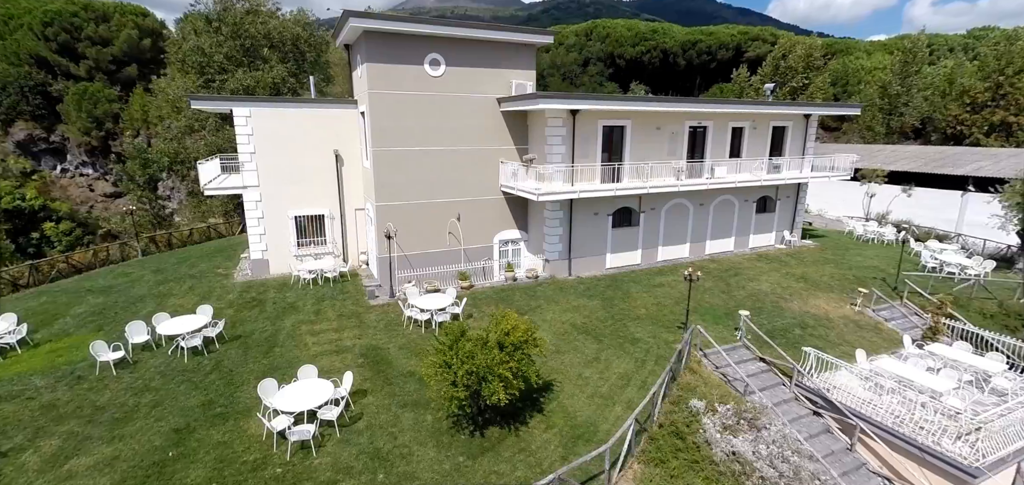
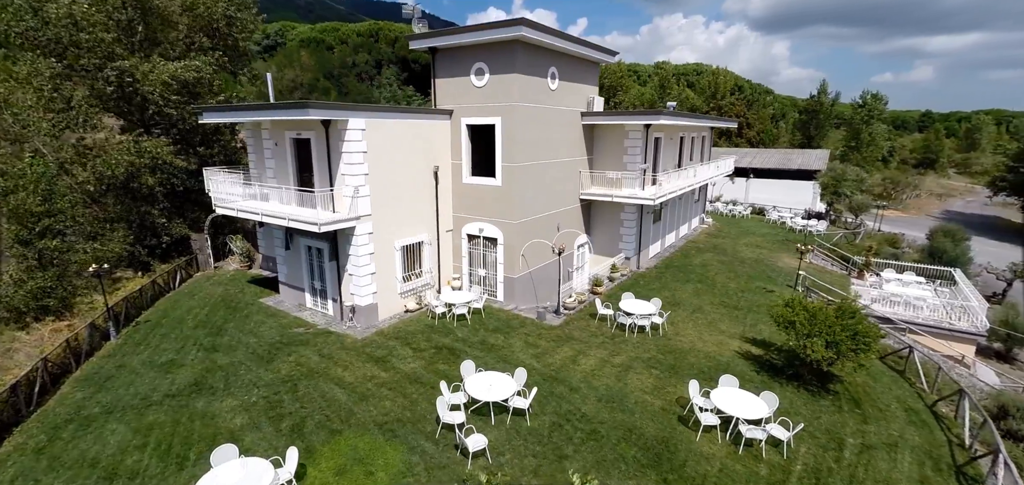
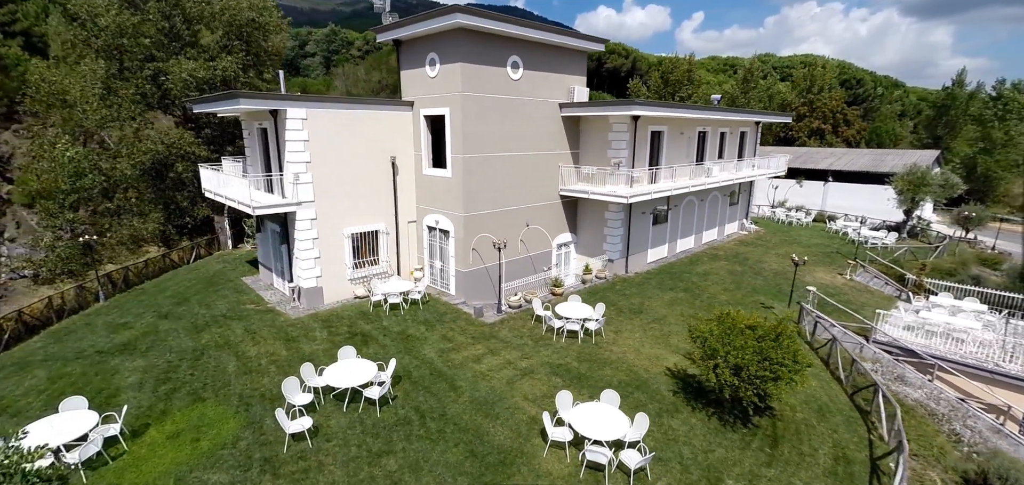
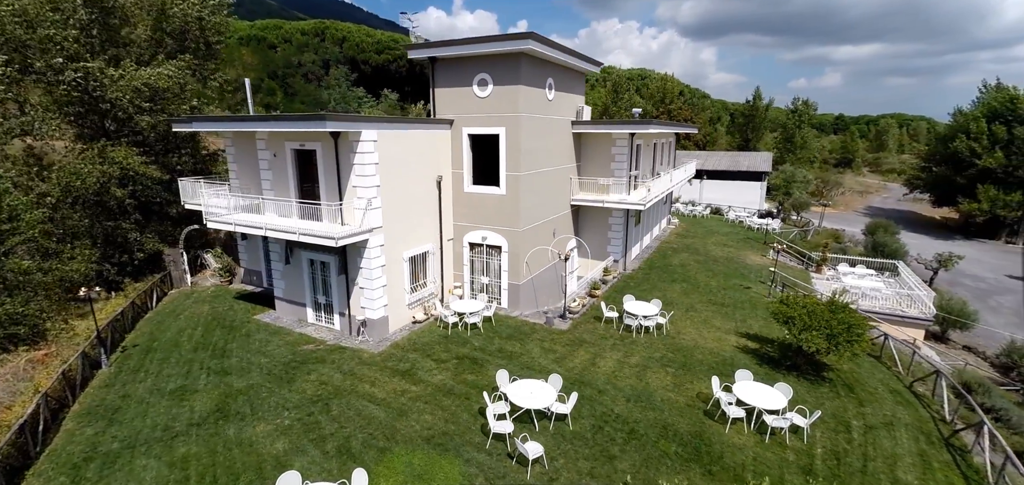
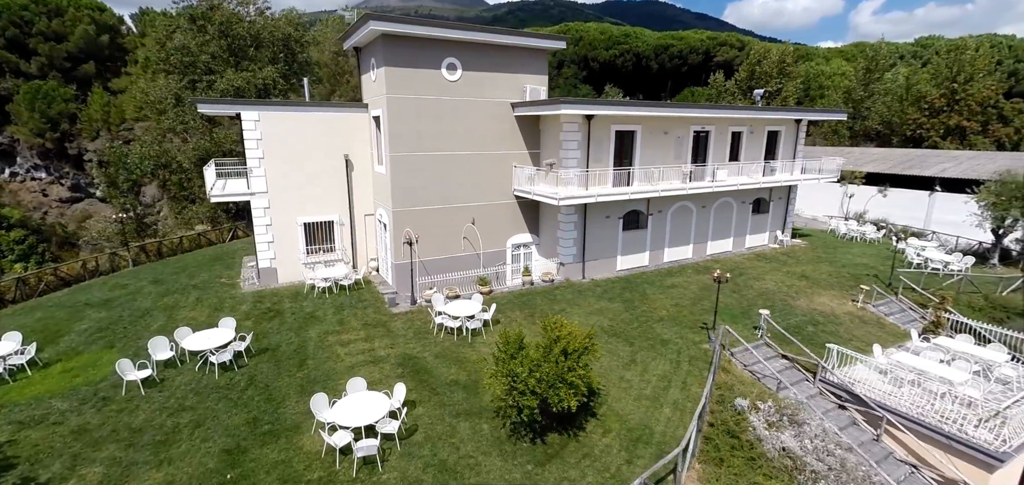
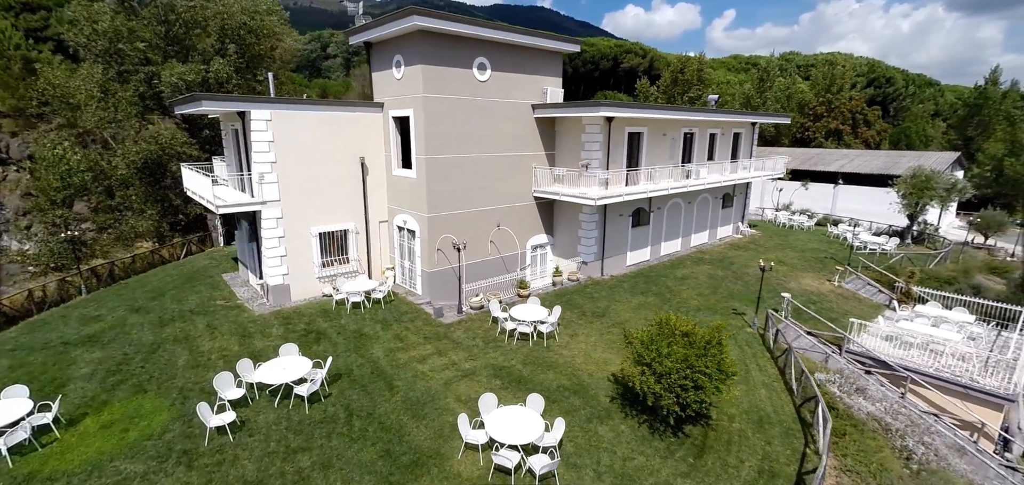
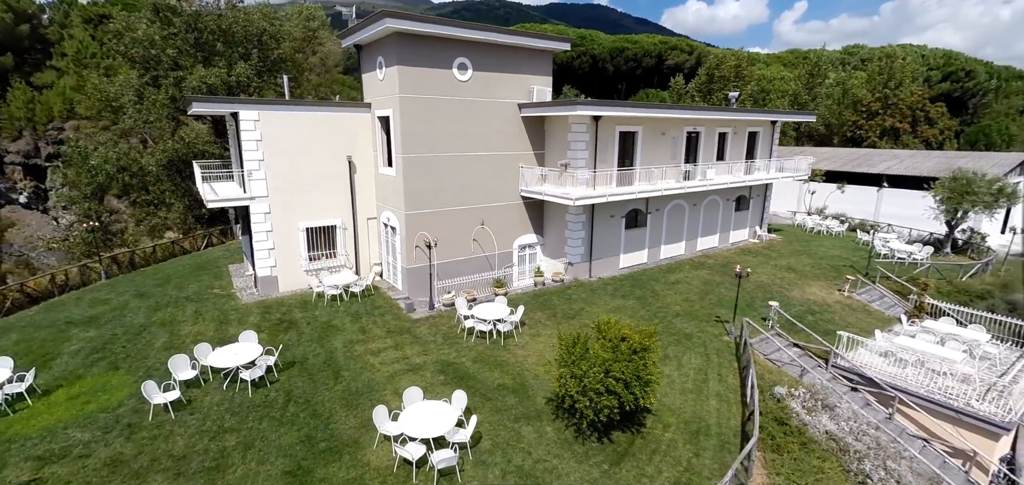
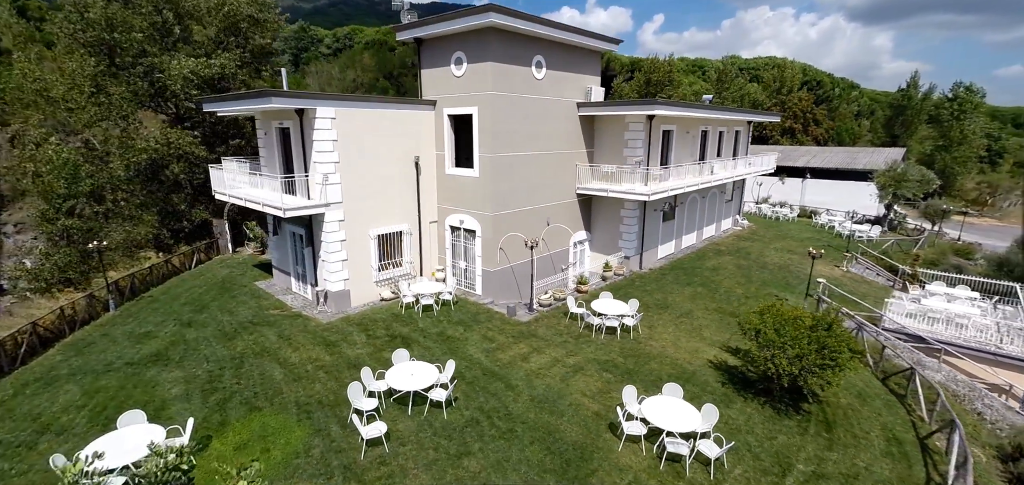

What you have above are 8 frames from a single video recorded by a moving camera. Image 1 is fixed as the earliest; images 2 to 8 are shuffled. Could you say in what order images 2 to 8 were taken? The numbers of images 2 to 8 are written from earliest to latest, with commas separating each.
5, 7, 6, 3, 8, 2, 4
